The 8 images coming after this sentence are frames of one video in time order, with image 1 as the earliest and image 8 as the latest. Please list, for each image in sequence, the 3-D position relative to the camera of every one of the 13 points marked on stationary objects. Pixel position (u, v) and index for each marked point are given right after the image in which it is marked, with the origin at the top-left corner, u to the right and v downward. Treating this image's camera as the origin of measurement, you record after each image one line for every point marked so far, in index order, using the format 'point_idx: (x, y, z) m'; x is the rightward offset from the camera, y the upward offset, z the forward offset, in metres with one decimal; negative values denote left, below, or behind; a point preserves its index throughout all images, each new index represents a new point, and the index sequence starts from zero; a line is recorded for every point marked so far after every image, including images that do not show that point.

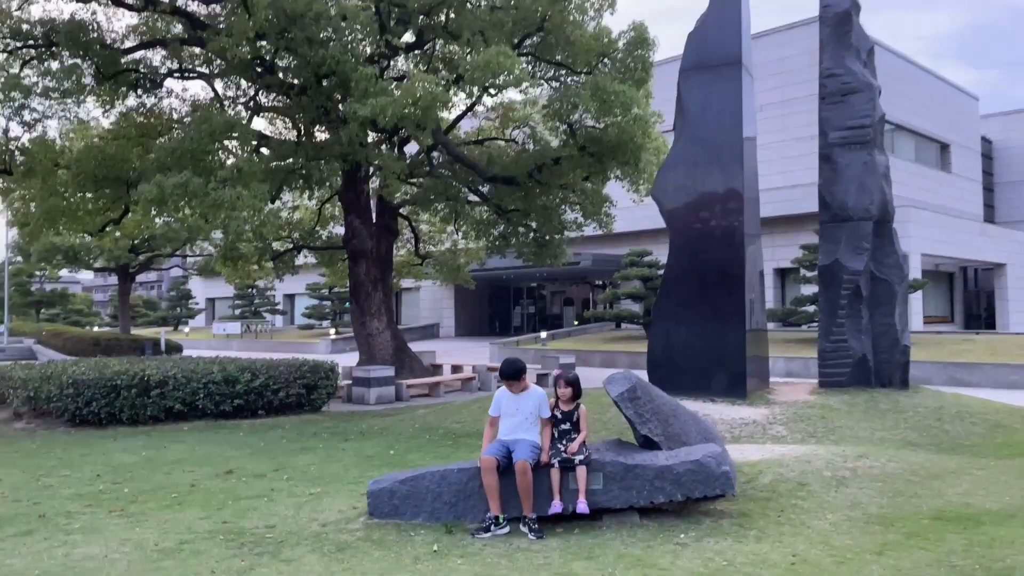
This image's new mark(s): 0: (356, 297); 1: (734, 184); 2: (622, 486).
0: (-3.5, -0.2, +17.7) m
1: (+2.7, +1.3, +9.8) m
2: (+0.7, -1.2, +5.0) m
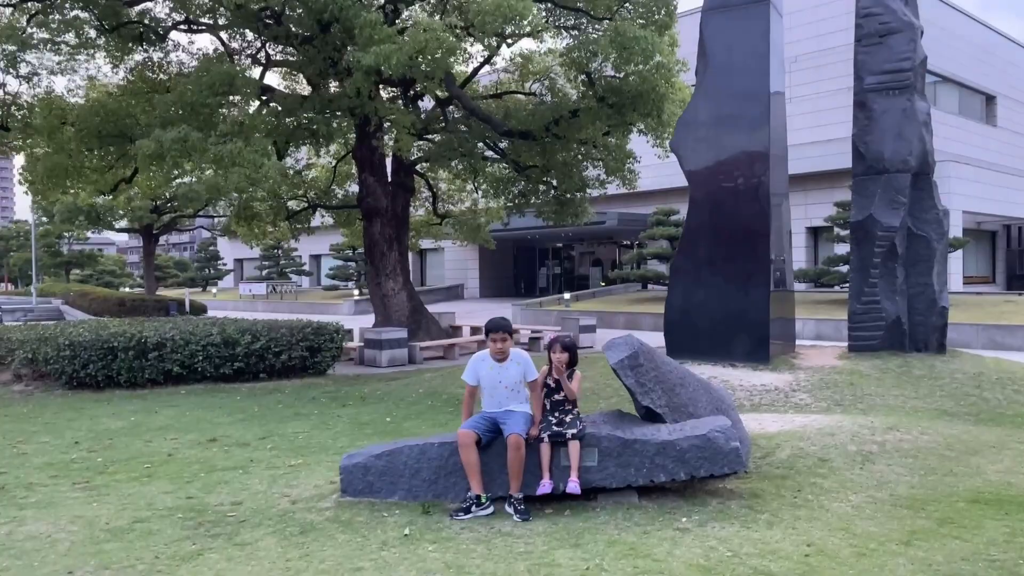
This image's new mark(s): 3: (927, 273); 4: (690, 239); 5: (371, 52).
0: (-3.1, +0.7, +17.3) m
1: (+2.8, +1.7, +9.1) m
2: (+0.6, -1.0, +4.5) m
3: (+5.0, +0.2, +9.7) m
4: (+2.1, +0.6, +9.5) m
5: (-1.9, +3.2, +10.9) m
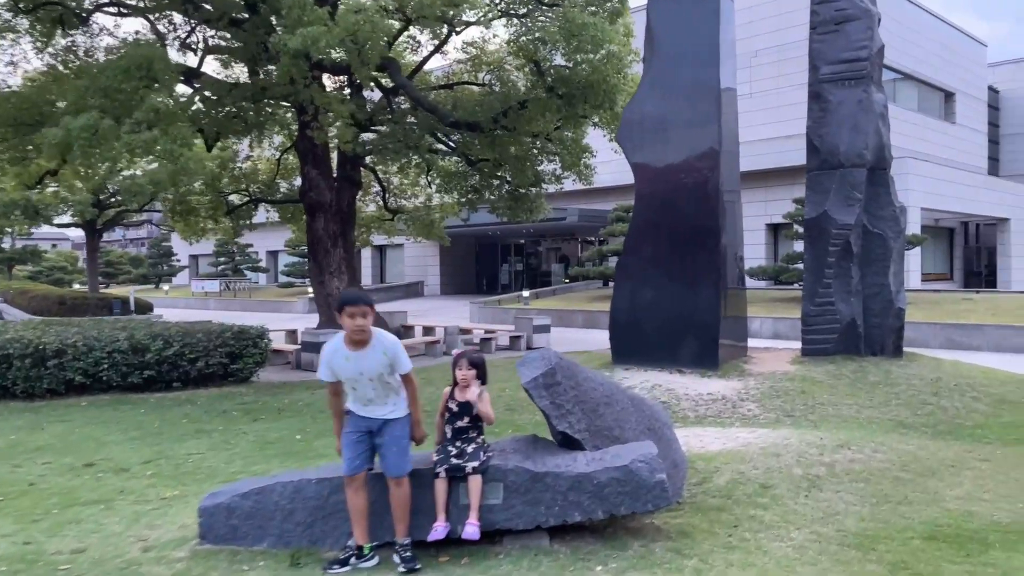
0: (-4.1, +0.7, +16.5) m
1: (+2.1, +1.7, +8.5) m
2: (+0.1, -1.0, +3.9) m
3: (+4.3, +0.2, +9.2) m
4: (+1.4, +0.6, +8.9) m
5: (-2.7, +3.2, +10.2) m
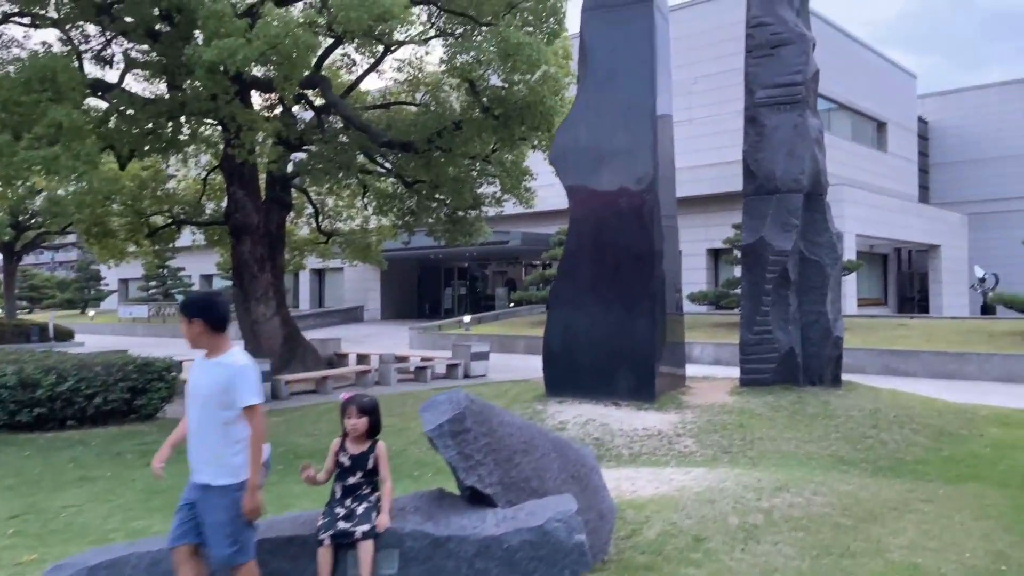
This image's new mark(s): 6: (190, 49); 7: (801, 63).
0: (-5.4, +0.2, +15.7) m
1: (+1.4, +1.4, +8.2) m
2: (-0.4, -1.2, +3.4) m
3: (+3.5, -0.1, +9.0) m
4: (+0.6, +0.3, +8.5) m
5: (-3.6, +2.9, +9.6) m
6: (-4.0, +3.0, +10.0) m
7: (+3.3, +2.6, +9.1) m
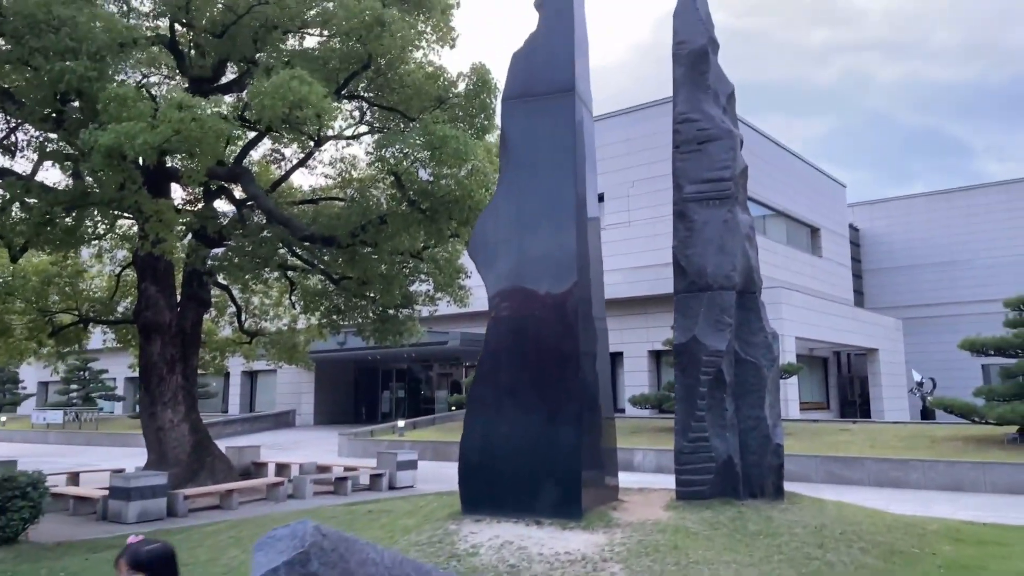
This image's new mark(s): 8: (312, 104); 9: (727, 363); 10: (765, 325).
0: (-6.7, -1.7, +14.5) m
1: (+0.5, +0.4, +7.7) m
2: (-0.9, -1.5, +2.5) m
3: (+2.6, -1.2, +8.4) m
4: (-0.2, -0.7, +7.8) m
5: (-4.5, +1.8, +8.9) m
6: (-4.9, +1.8, +9.3) m
7: (+2.4, +1.4, +8.9) m
8: (-2.4, +2.2, +9.4) m
9: (+2.2, -0.8, +8.3) m
10: (+2.7, -0.4, +8.6) m
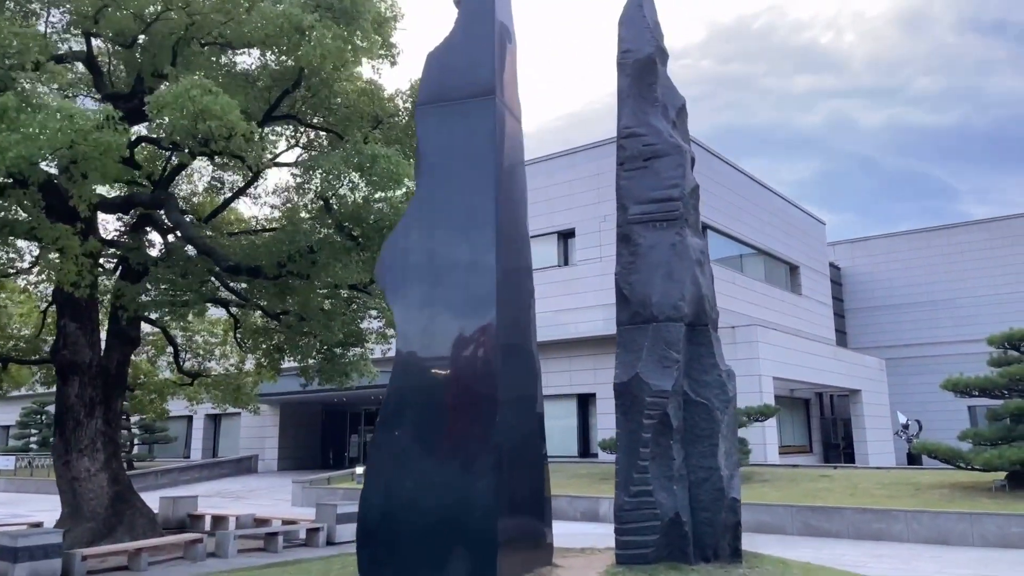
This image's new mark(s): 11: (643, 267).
0: (-7.5, -2.3, +13.3) m
1: (-0.2, +0.2, +6.7) m
2: (-1.5, -1.5, +1.4) m
3: (+1.8, -1.5, +7.4) m
4: (-1.0, -1.0, +6.8) m
5: (-5.3, +1.4, +7.9) m
6: (-5.7, +1.5, +8.3) m
7: (+1.7, +1.1, +8.0) m
8: (-3.1, +1.8, +8.5) m
9: (+1.5, -1.1, +7.3) m
10: (+2.0, -0.7, +7.6) m
11: (+1.3, +0.2, +7.7) m
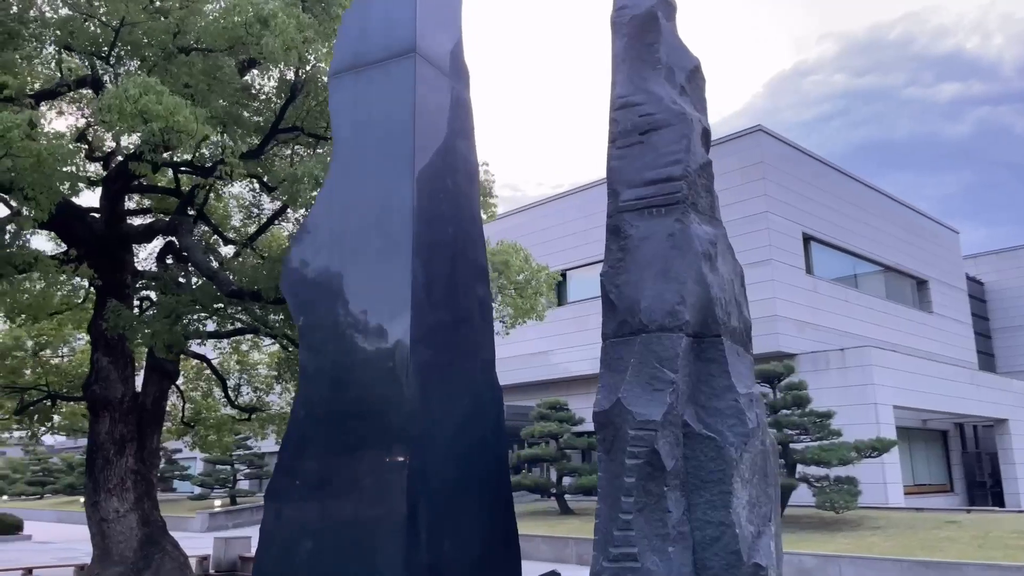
0: (-6.8, -2.9, +12.9) m
1: (-0.7, +0.2, +5.4) m
2: (-2.8, -1.4, +0.2) m
3: (+1.5, -1.5, +5.6) m
4: (-1.4, -1.0, +5.5) m
5: (-5.5, +1.2, +7.4) m
6: (-5.9, +1.2, +7.8) m
7: (+1.3, +1.1, +6.4) m
8: (-3.3, +1.6, +7.6) m
9: (+1.1, -1.1, +5.6) m
10: (+1.7, -0.7, +5.9) m
11: (+0.9, +0.2, +6.1) m
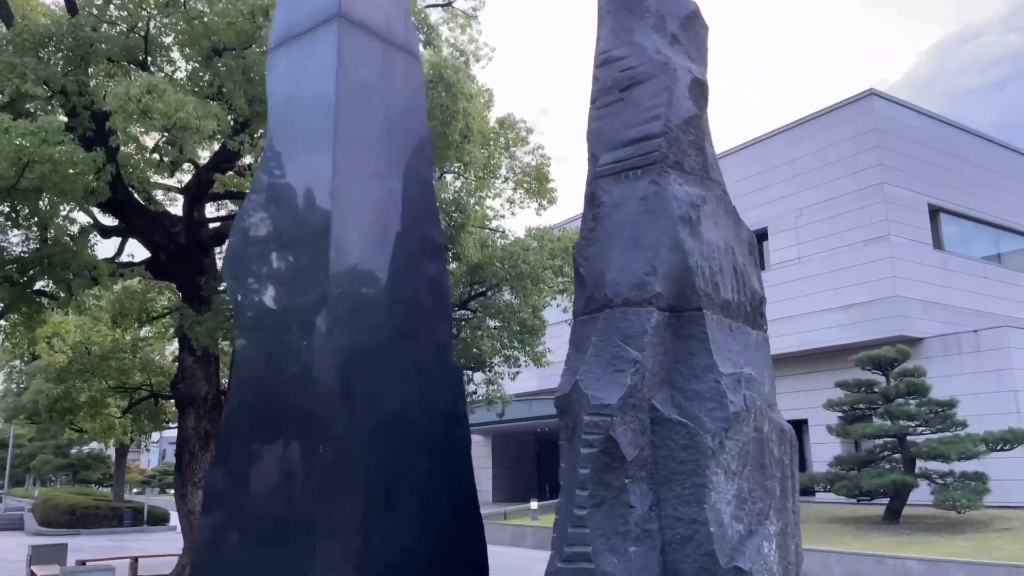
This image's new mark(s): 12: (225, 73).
0: (-5.6, -2.9, +13.6) m
1: (-1.1, +0.3, +5.1) m
2: (-4.0, -1.4, +0.4) m
3: (+1.2, -1.3, +4.9) m
4: (-1.7, -0.9, +5.3) m
5: (-5.5, +1.1, +7.9) m
6: (-5.8, +1.1, +8.4) m
7: (+1.1, +1.3, +5.7) m
8: (-3.4, +1.7, +7.7) m
9: (+0.8, -0.9, +5.0) m
10: (+1.3, -0.5, +5.1) m
11: (+0.7, +0.4, +5.5) m
12: (-3.5, +2.6, +9.8) m
